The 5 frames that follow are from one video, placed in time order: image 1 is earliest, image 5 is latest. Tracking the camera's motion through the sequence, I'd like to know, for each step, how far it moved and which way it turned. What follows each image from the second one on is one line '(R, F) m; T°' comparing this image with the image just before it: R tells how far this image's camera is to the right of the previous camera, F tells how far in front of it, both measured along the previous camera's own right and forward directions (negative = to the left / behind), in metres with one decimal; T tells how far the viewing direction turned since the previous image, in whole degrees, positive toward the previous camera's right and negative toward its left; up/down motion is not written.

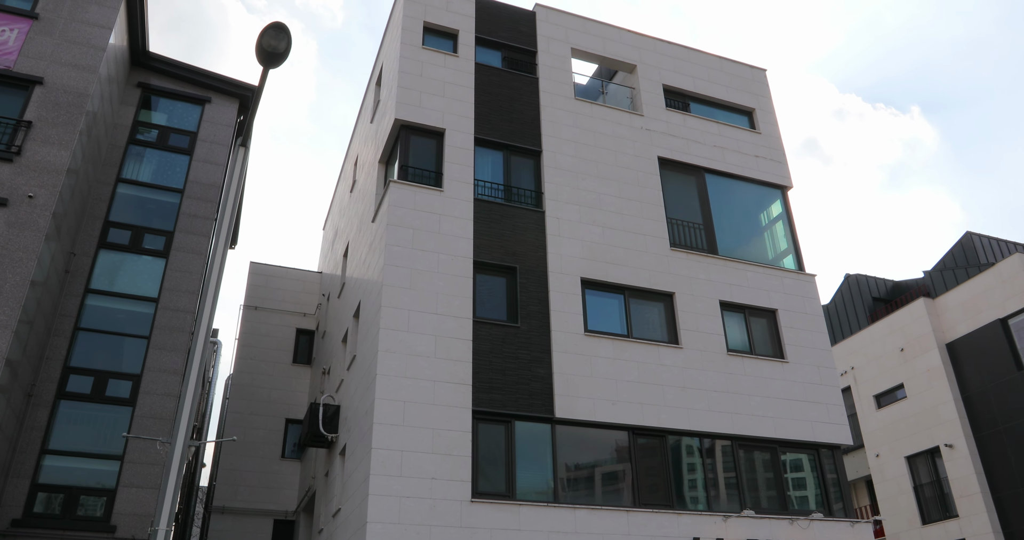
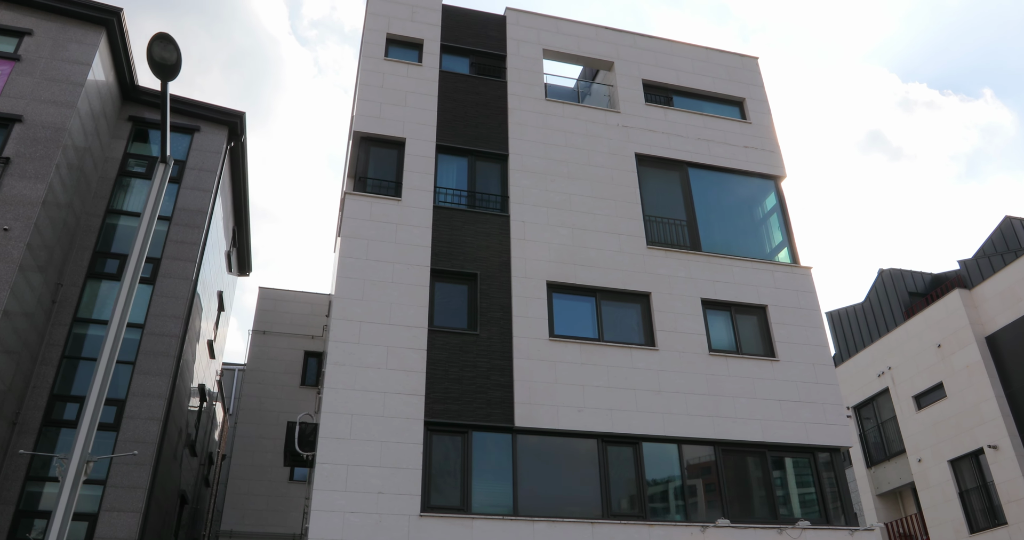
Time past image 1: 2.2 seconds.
(+2.3, +0.6) m; -5°
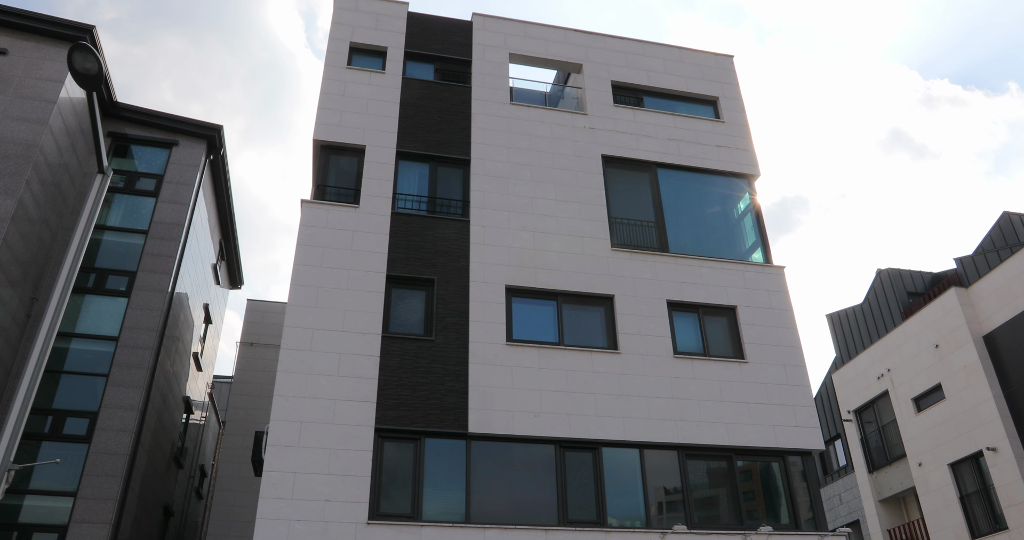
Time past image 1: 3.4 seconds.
(+1.5, +0.2) m; -2°
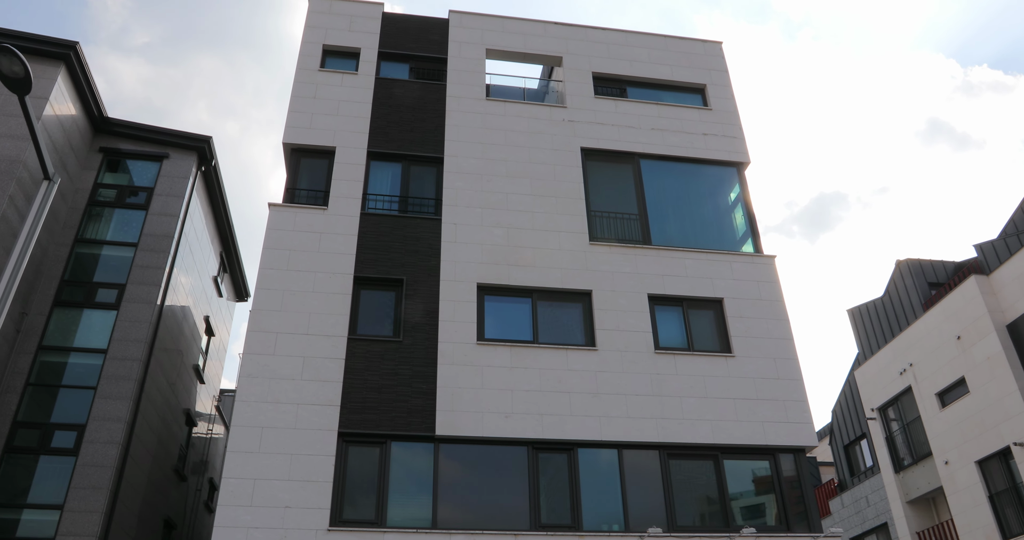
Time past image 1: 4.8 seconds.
(+1.5, +0.5) m; -3°
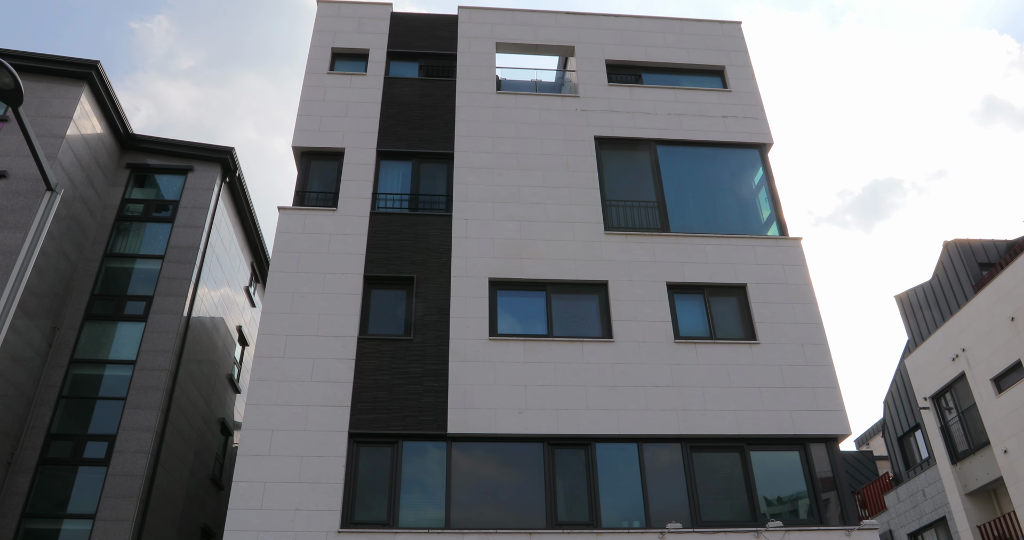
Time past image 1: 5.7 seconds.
(+0.8, +0.4) m; -4°
